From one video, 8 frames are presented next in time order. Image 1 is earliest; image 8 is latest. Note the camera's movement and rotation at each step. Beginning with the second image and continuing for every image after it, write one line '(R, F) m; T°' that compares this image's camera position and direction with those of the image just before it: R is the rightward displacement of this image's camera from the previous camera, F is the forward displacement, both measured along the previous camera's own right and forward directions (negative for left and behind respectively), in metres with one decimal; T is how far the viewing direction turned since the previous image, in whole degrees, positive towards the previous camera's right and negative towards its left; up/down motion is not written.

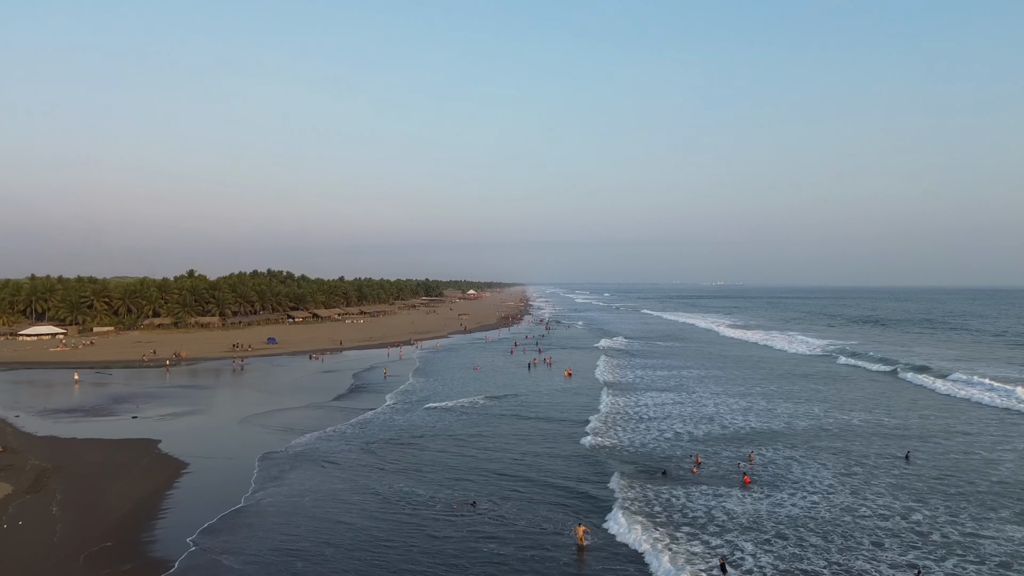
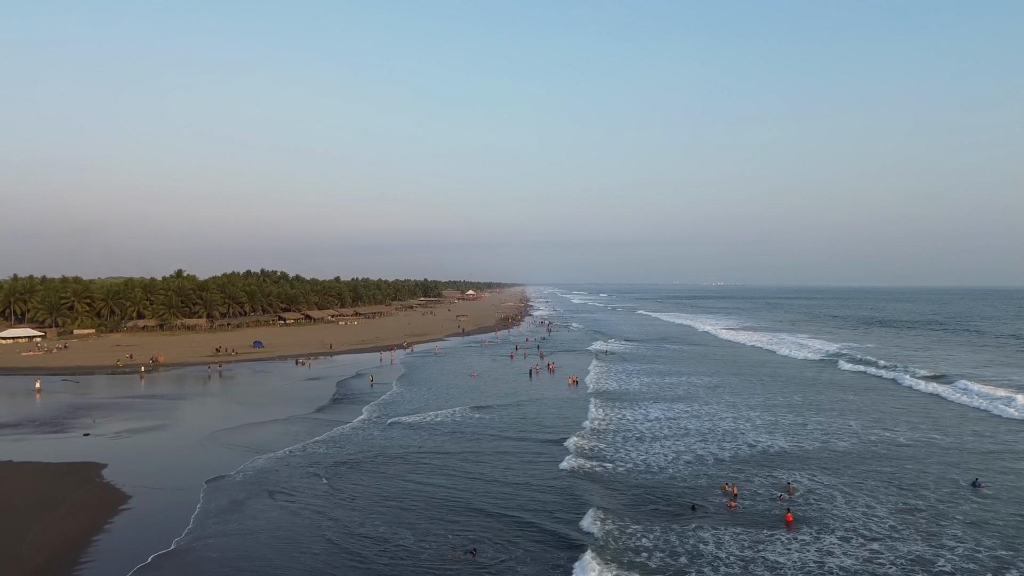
(0.0, +2.9) m; 0°
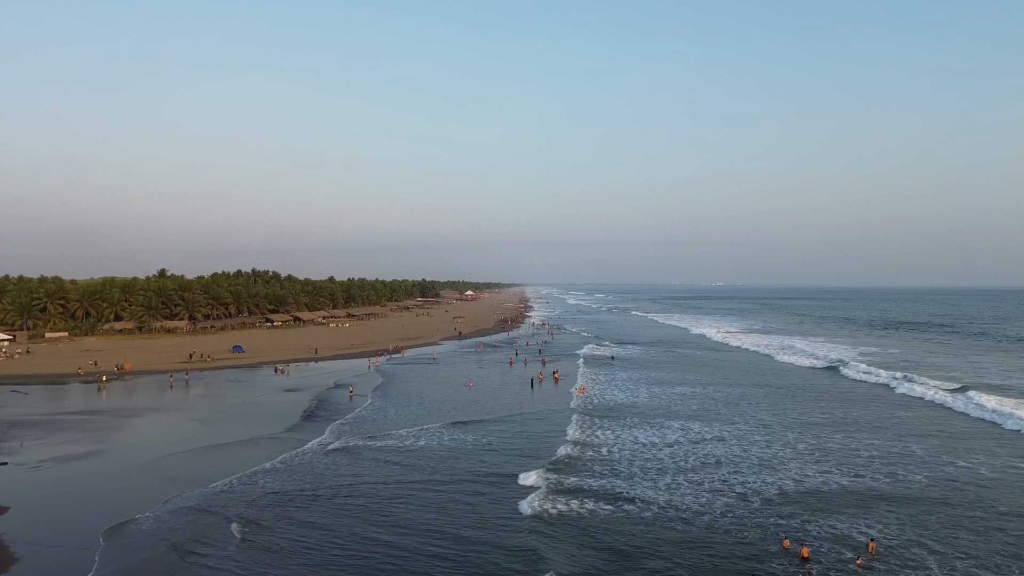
(0.0, +3.8) m; 0°
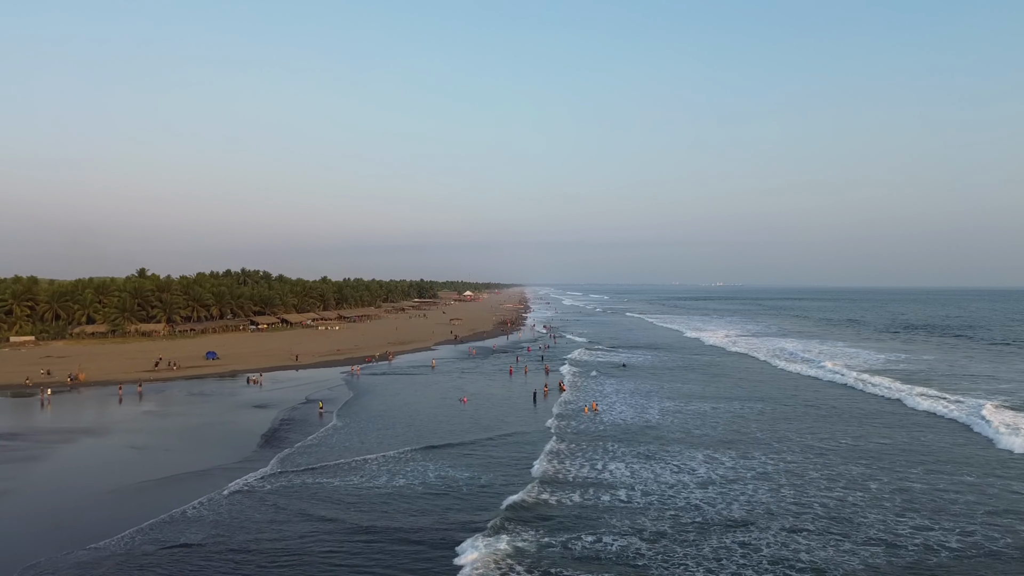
(0.0, +4.2) m; 0°
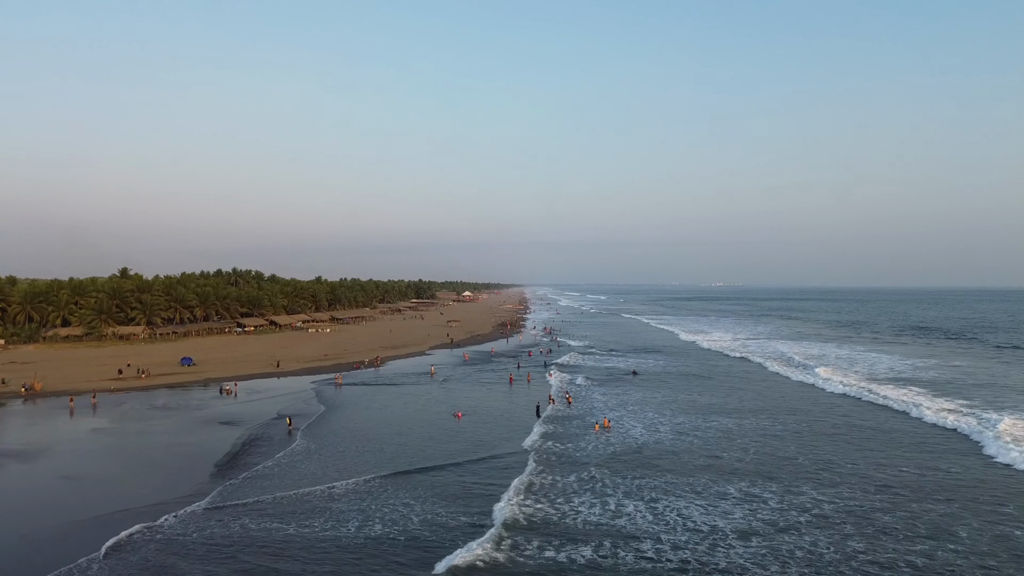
(0.0, +3.4) m; 0°
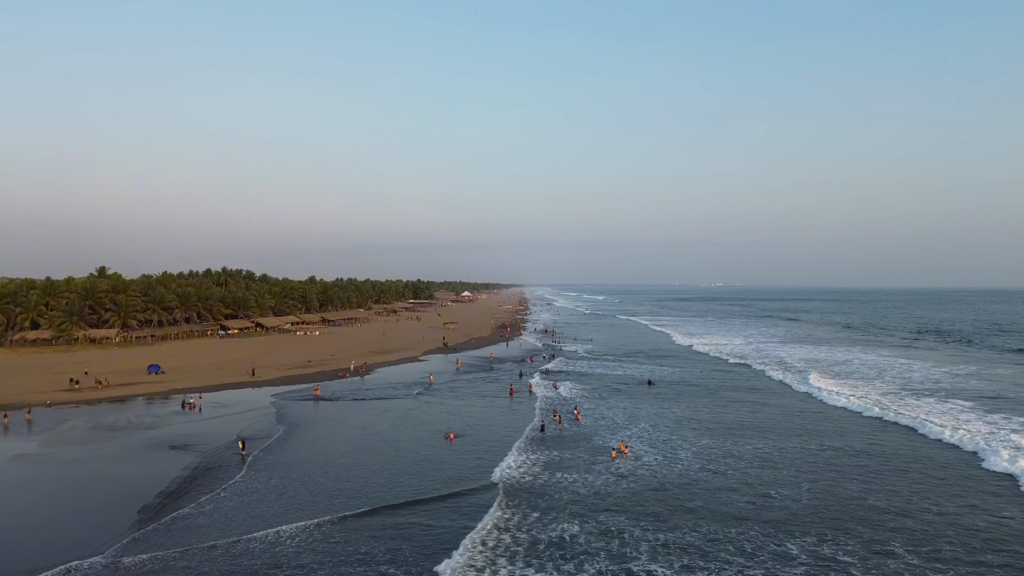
(0.0, +3.8) m; 0°
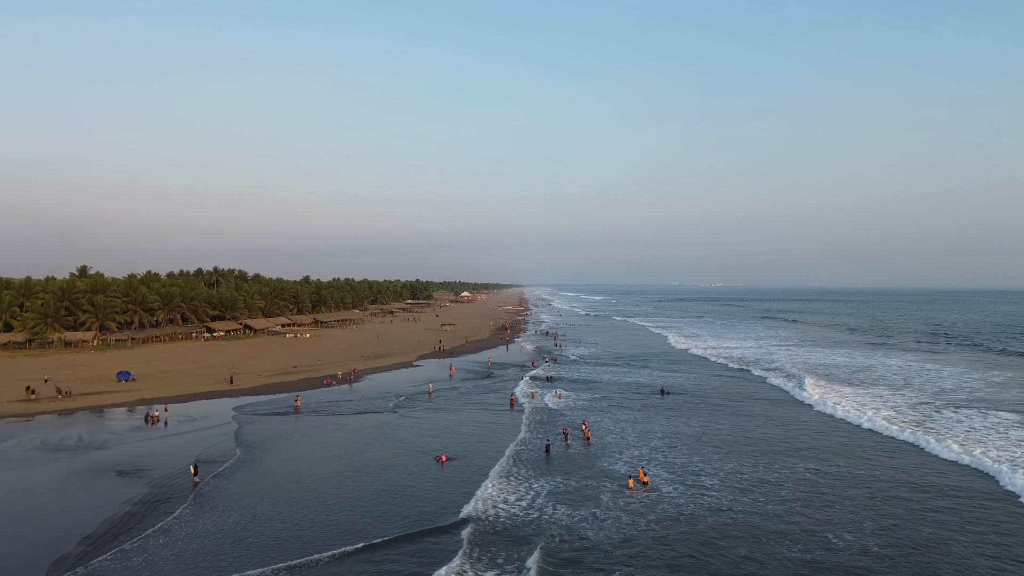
(-0.1, +3.0) m; 0°
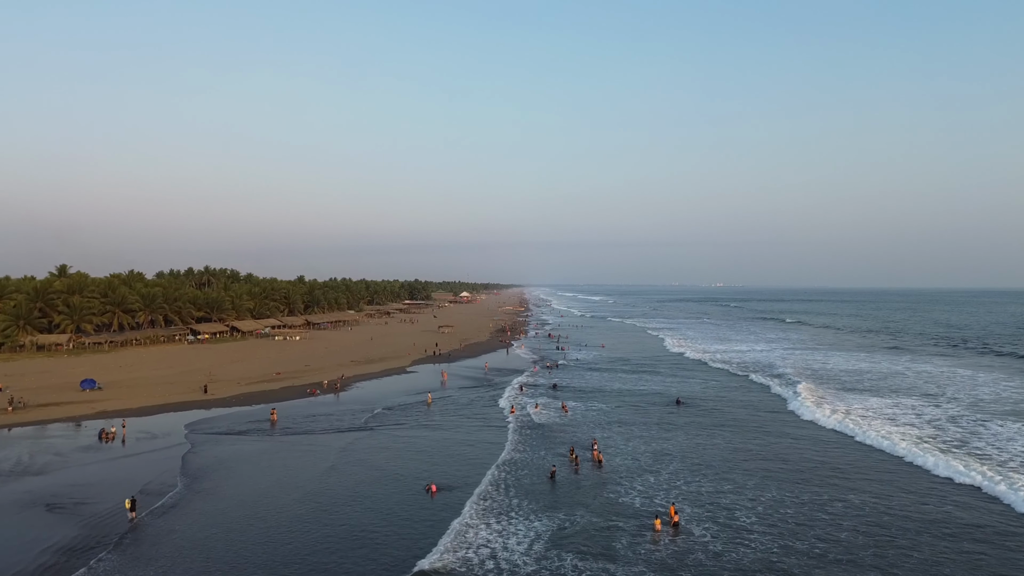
(-0.1, +3.0) m; 0°
